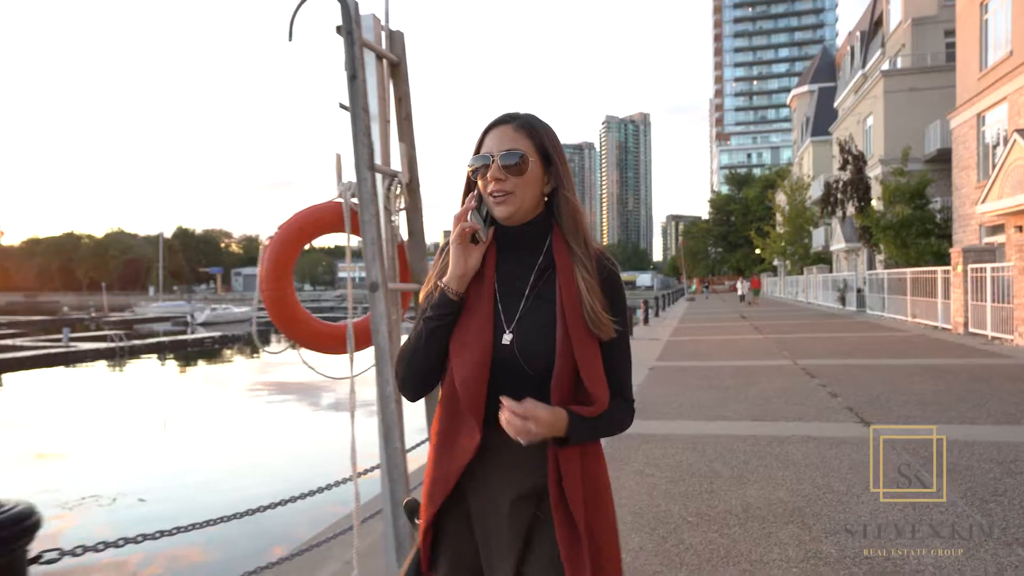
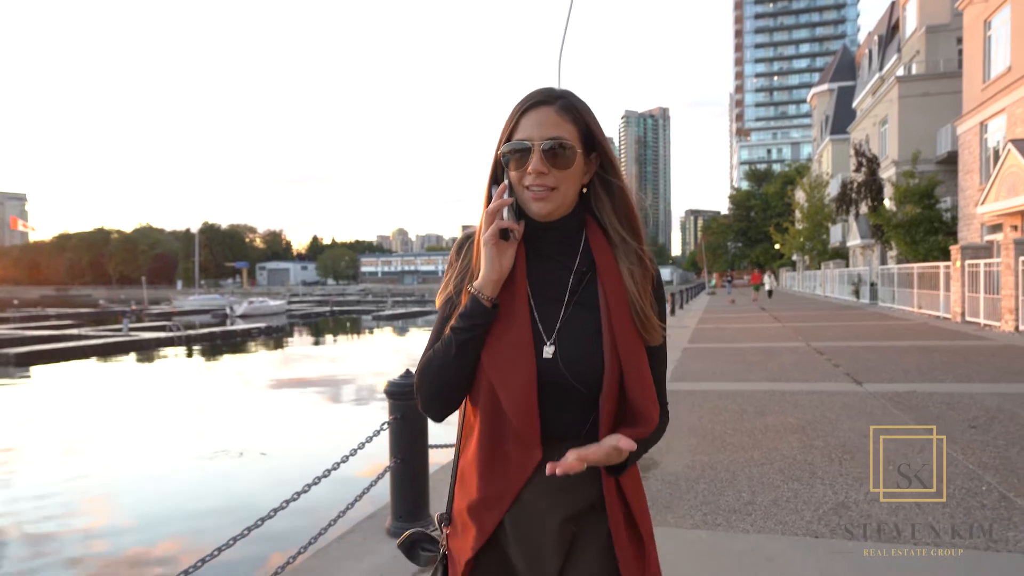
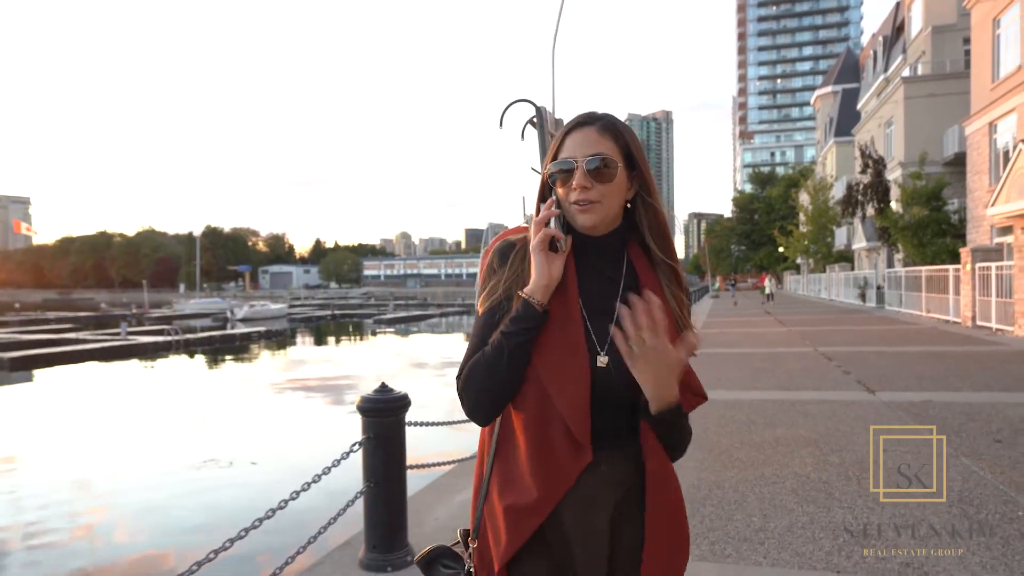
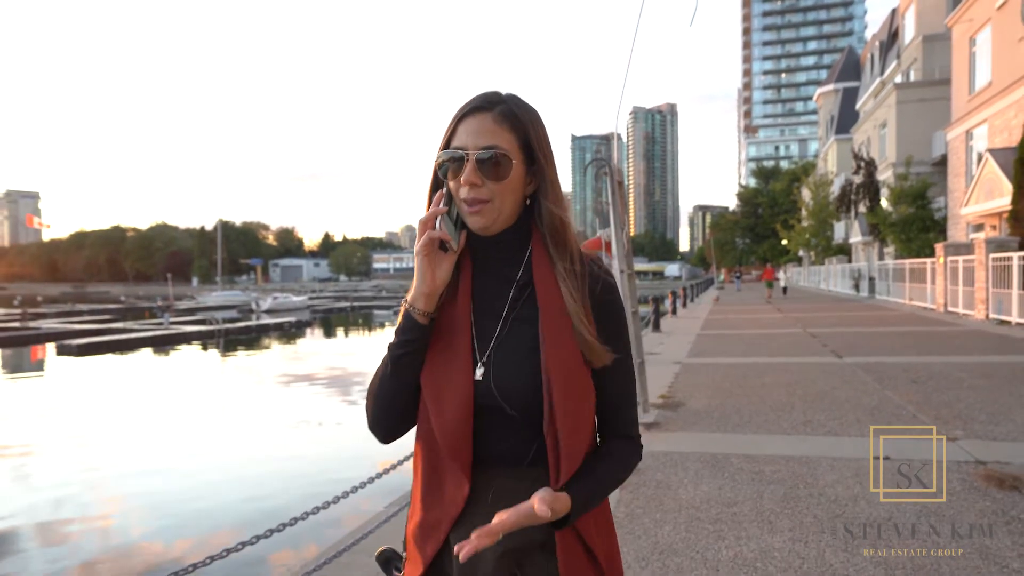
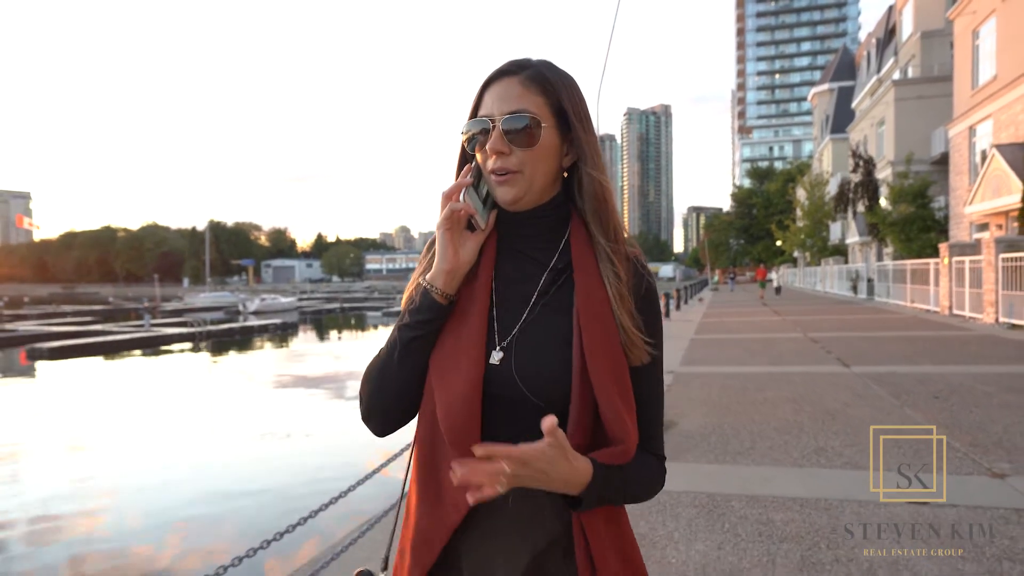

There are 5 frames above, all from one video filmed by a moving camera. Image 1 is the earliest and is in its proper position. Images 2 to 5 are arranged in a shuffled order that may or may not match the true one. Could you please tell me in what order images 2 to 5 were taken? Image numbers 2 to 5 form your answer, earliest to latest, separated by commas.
3, 2, 5, 4
